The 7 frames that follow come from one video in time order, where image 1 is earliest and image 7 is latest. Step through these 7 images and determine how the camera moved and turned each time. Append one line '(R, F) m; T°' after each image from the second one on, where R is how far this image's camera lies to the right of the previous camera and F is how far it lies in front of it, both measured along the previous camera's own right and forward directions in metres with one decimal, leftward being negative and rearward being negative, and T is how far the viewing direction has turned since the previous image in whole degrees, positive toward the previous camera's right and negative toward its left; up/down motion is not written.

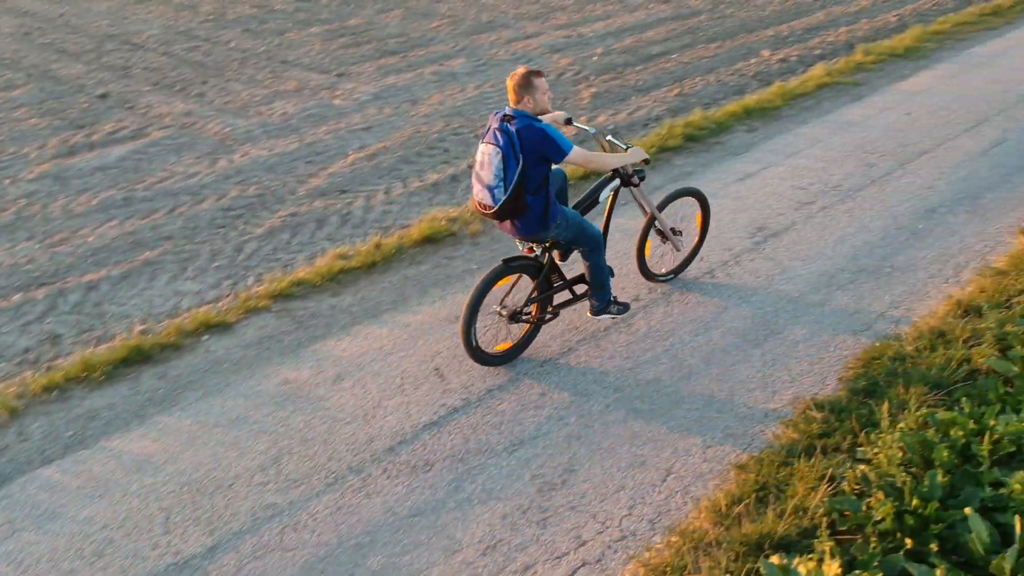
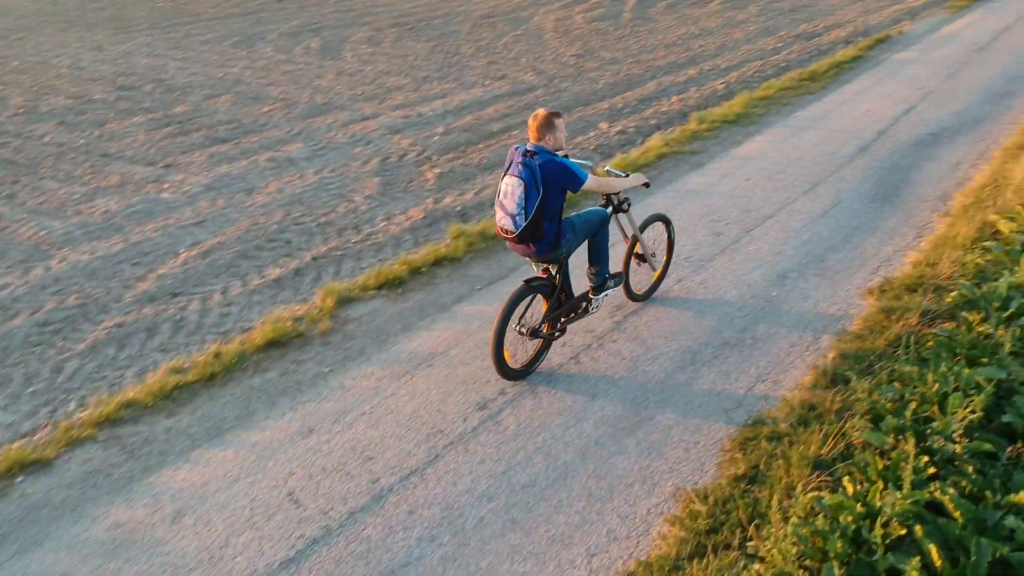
(0.0, +0.3) m; +9°
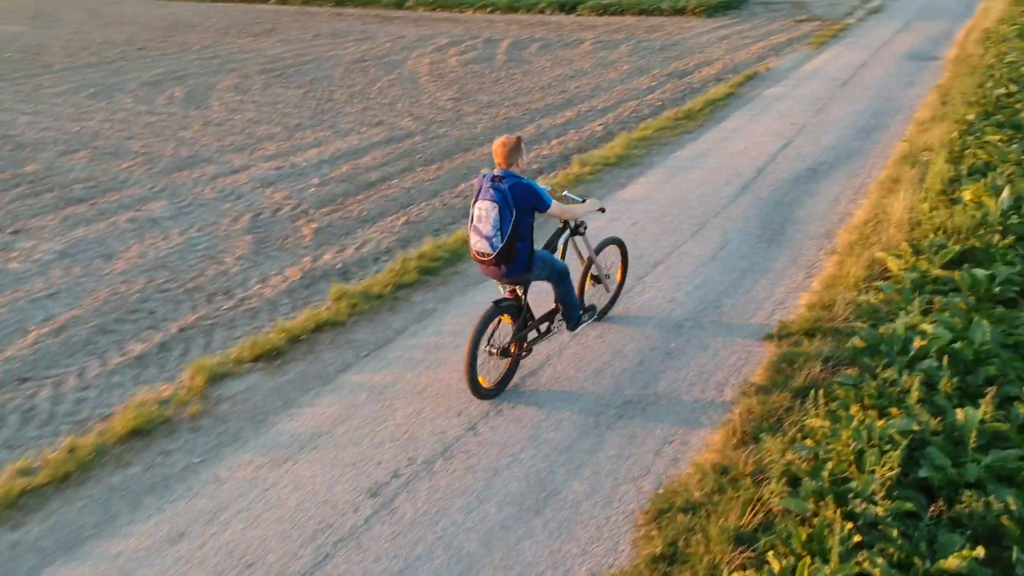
(0.0, +0.3) m; +7°
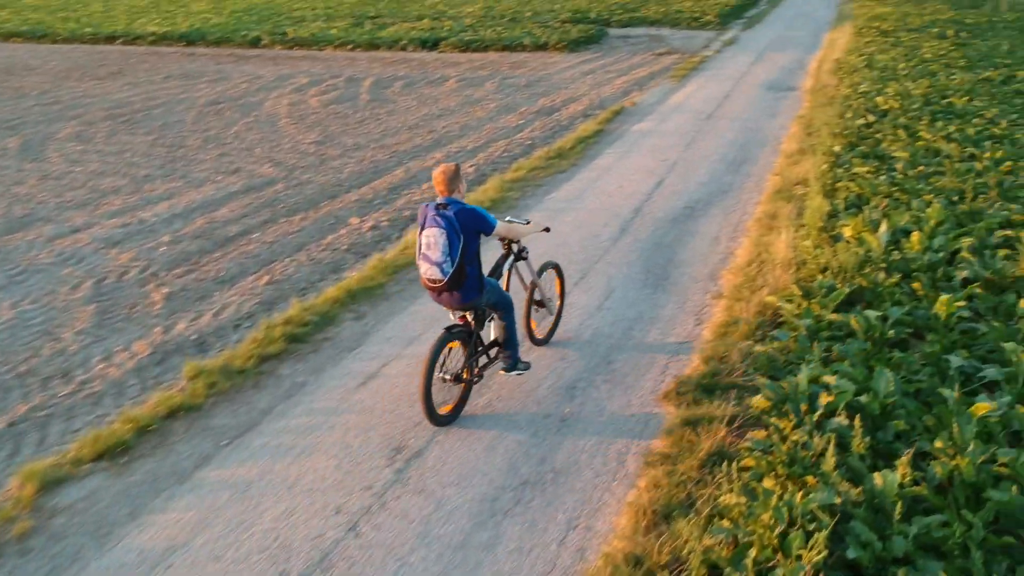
(0.0, +0.5) m; +7°
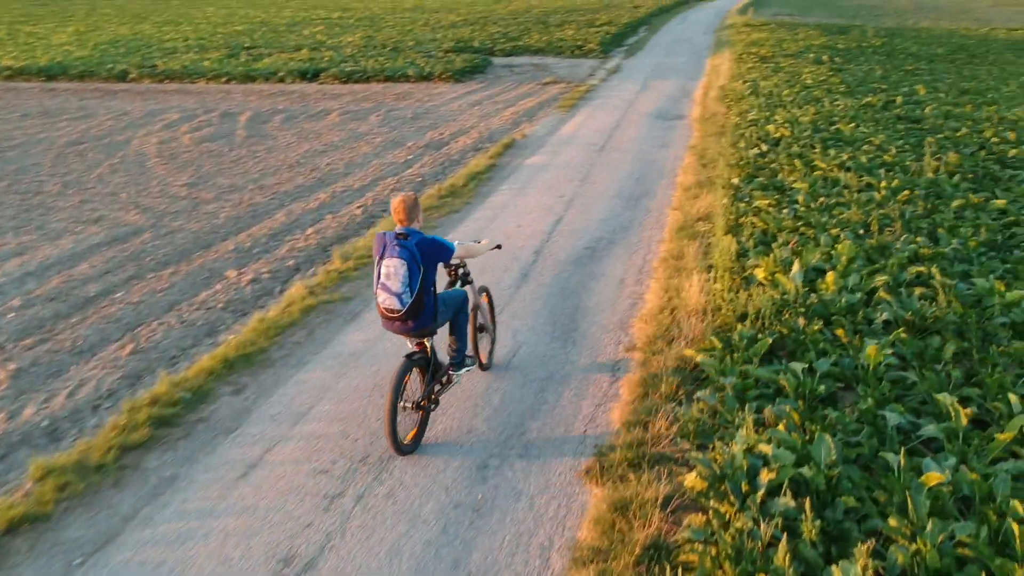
(0.0, +0.6) m; +6°
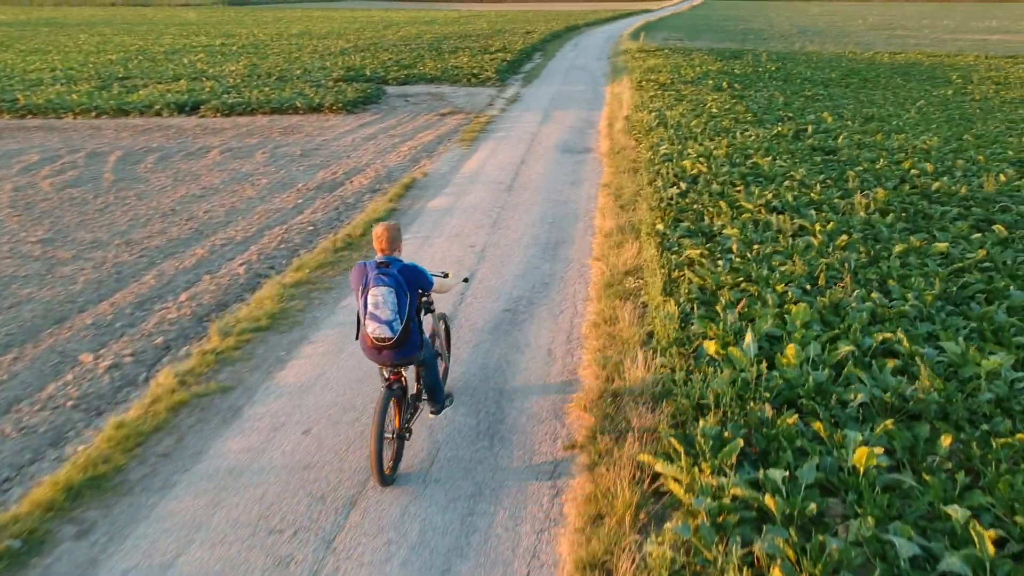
(-0.1, +1.0) m; +6°
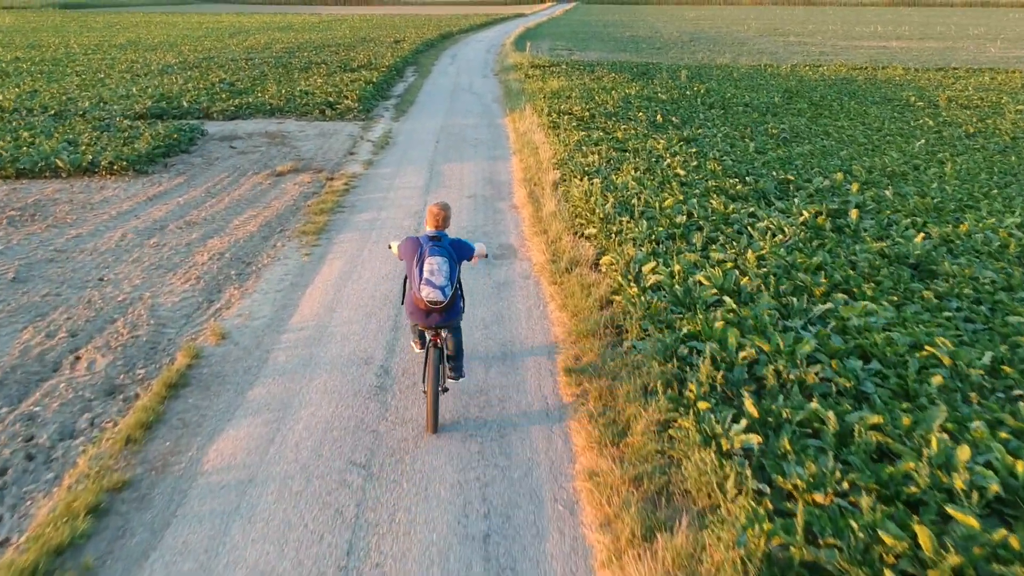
(0.0, +6.2) m; +7°
